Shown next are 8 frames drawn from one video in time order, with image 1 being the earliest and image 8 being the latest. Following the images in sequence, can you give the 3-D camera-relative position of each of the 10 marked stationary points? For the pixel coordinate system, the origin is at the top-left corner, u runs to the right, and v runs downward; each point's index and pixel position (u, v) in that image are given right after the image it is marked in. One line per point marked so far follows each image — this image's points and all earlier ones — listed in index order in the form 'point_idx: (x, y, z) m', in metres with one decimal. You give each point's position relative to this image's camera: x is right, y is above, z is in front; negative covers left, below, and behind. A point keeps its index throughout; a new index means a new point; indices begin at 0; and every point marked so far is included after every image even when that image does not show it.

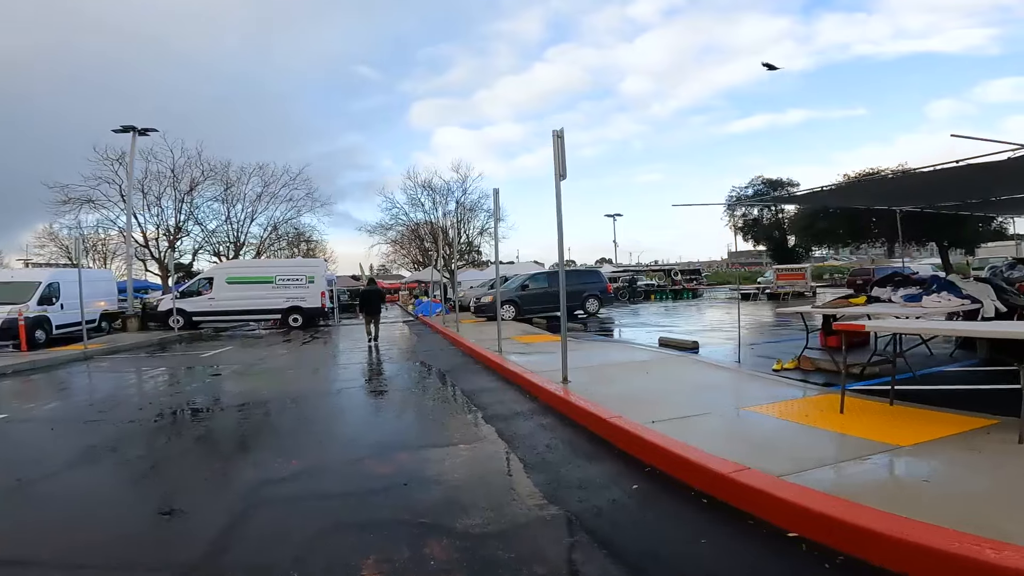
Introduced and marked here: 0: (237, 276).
0: (-9.2, +0.4, +19.0) m
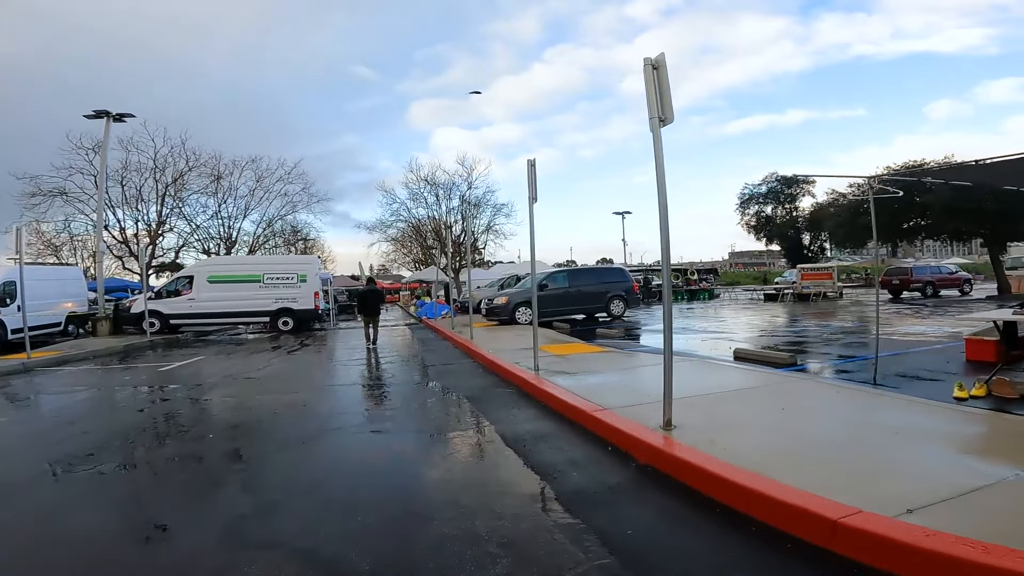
0: (-8.7, +0.4, +17.0) m
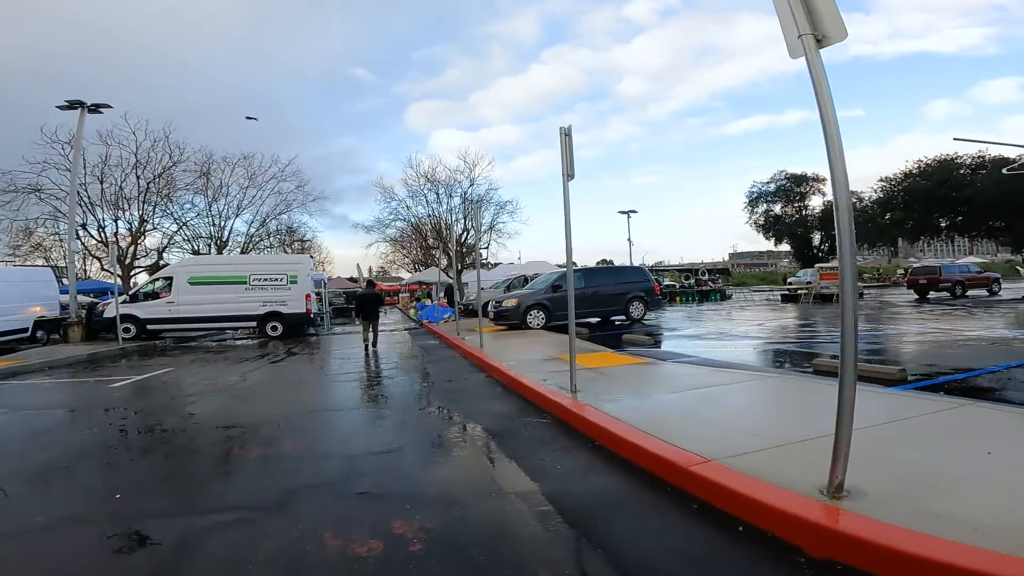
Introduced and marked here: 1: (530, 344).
0: (-8.5, +0.3, +15.5) m
1: (+0.4, -1.0, +11.0) m
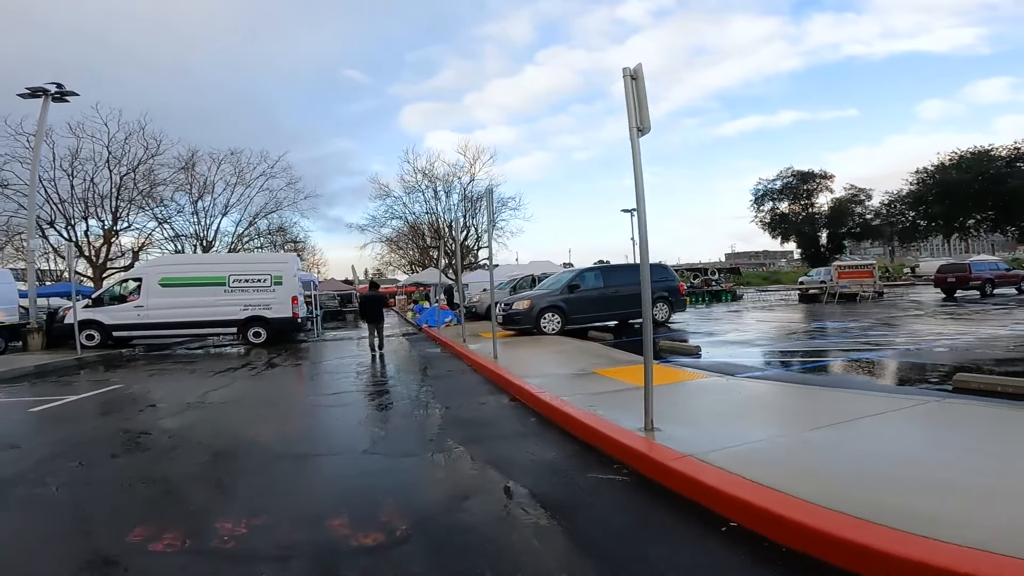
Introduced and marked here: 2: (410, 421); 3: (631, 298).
0: (-8.2, +0.3, +13.9) m
1: (+0.6, -1.0, +9.4) m
2: (-0.9, -1.3, +5.4) m
3: (+2.8, -0.3, +13.3) m
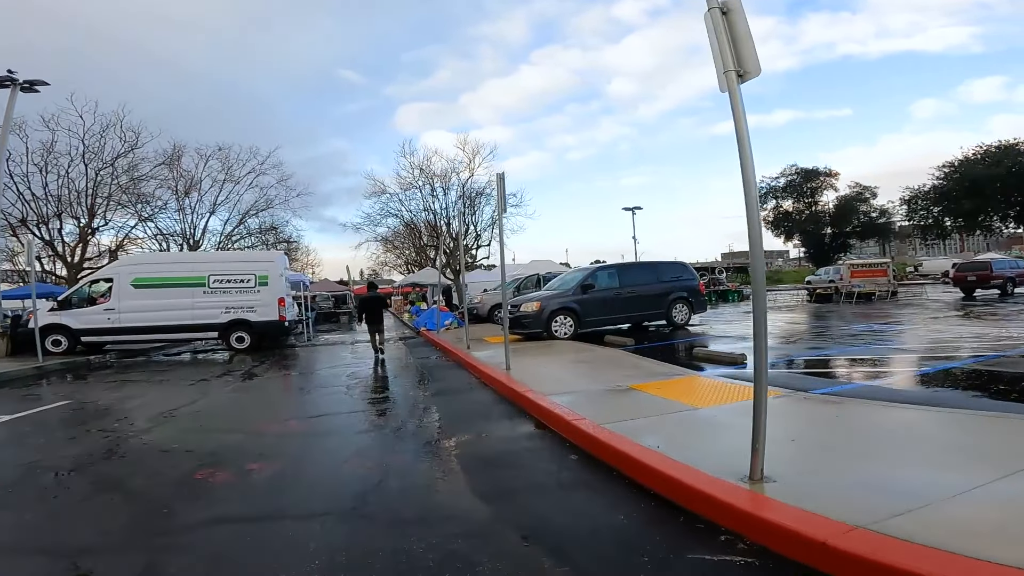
0: (-8.1, +0.2, +12.7) m
1: (+0.8, -1.0, +8.3) m
2: (-0.7, -1.3, +4.3) m
3: (+2.9, -0.2, +12.2) m
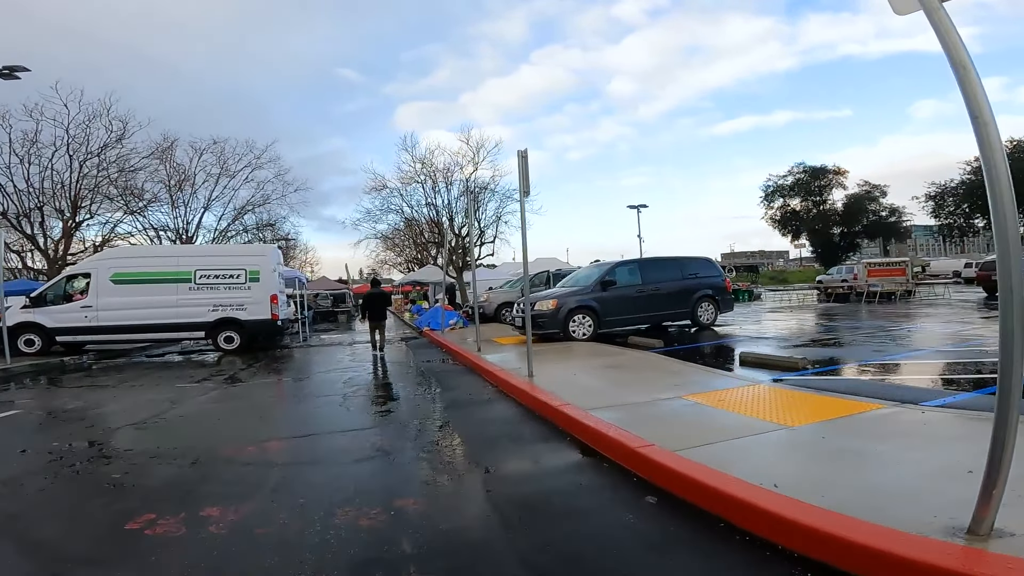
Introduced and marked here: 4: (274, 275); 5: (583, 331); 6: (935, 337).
0: (-7.8, +0.3, +11.7) m
1: (+1.1, -1.0, +7.3) m
2: (-0.5, -1.2, +3.3) m
3: (+3.2, -0.2, +11.2) m
4: (-5.1, +0.3, +12.3) m
5: (+1.3, -0.8, +10.4) m
6: (+8.6, -1.1, +11.7) m
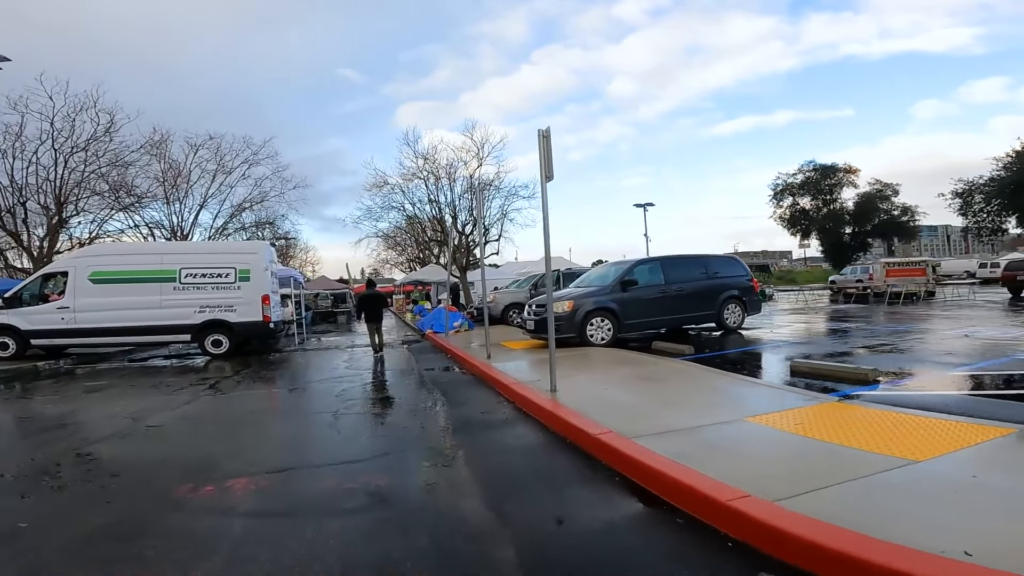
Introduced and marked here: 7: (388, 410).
0: (-7.6, +0.3, +10.9) m
1: (+1.3, -1.0, +6.5) m
2: (-0.3, -1.2, +2.4) m
3: (+3.4, -0.2, +10.3) m
4: (-4.9, +0.3, +11.4) m
5: (+1.5, -0.8, +9.5) m
6: (+8.8, -1.1, +10.8) m
7: (-1.3, -1.3, +5.9) m
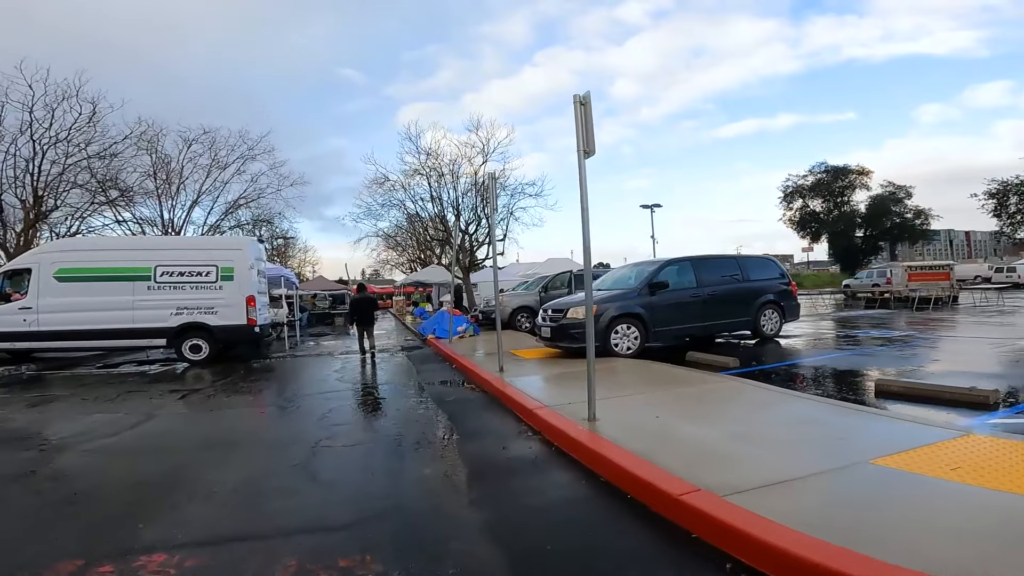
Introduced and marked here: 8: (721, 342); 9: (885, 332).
0: (-7.4, +0.3, +9.8) m
1: (+1.5, -1.0, +5.4) m
2: (-0.1, -1.2, +1.3) m
3: (+3.6, -0.3, +9.3) m
4: (-4.7, +0.3, +10.4) m
5: (+1.7, -0.8, +8.4) m
6: (+9.0, -1.2, +9.7) m
7: (-1.1, -1.3, +4.8) m
8: (+3.6, -0.9, +9.9) m
9: (+11.1, -1.3, +17.1) m
